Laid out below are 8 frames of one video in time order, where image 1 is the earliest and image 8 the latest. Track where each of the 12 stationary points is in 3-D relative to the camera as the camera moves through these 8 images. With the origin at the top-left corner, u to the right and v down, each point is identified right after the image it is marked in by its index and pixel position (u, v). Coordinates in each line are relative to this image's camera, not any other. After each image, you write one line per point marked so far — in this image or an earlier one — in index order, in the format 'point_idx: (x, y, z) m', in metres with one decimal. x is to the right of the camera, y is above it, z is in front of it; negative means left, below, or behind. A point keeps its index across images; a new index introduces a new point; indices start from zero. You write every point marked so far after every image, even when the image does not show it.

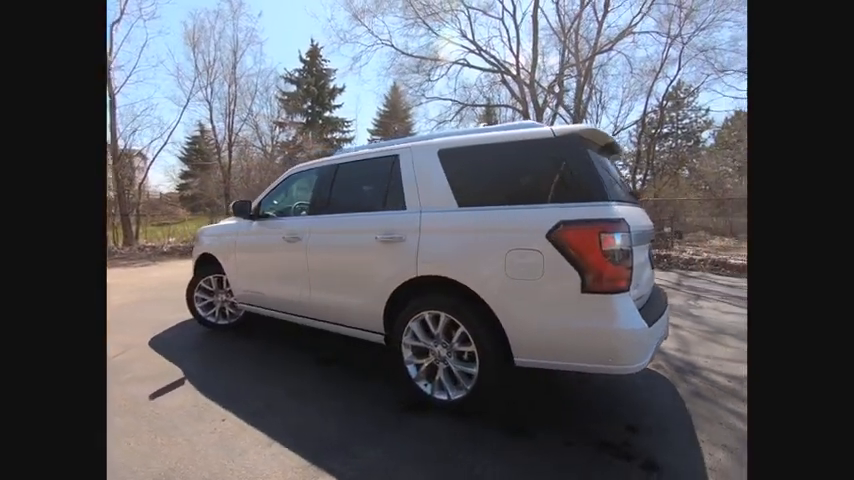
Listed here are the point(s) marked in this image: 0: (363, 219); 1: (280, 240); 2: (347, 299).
0: (-0.6, +0.2, +3.6) m
1: (-1.8, 0.0, +4.4) m
2: (-0.8, -0.7, +3.7) m
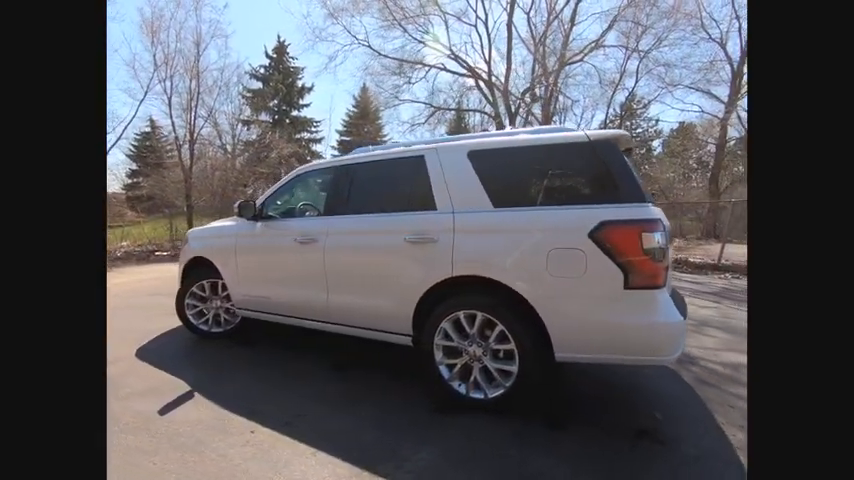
0: (-0.4, +0.2, +3.6) m
1: (-1.6, 0.0, +4.2) m
2: (-0.5, -0.7, +3.7) m
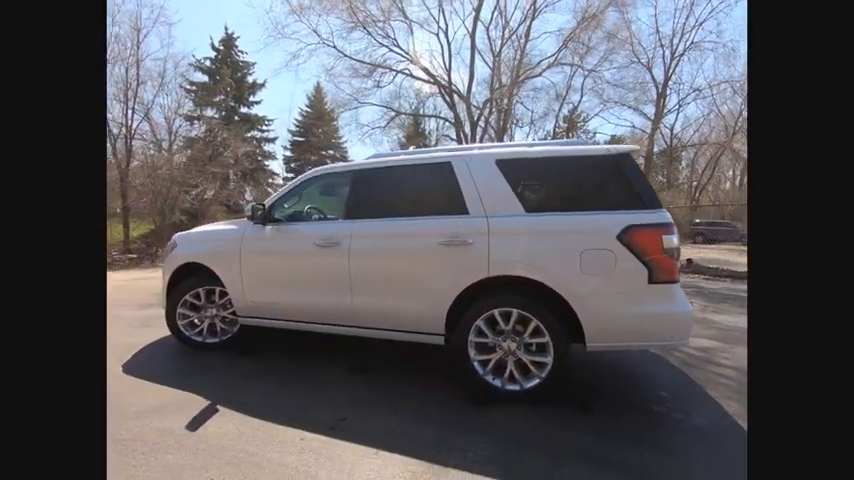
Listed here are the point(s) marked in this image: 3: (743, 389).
0: (-0.1, +0.2, +3.7) m
1: (-1.4, -0.1, +4.1) m
2: (-0.2, -0.7, +3.7) m
3: (+3.4, -1.6, +3.6) m
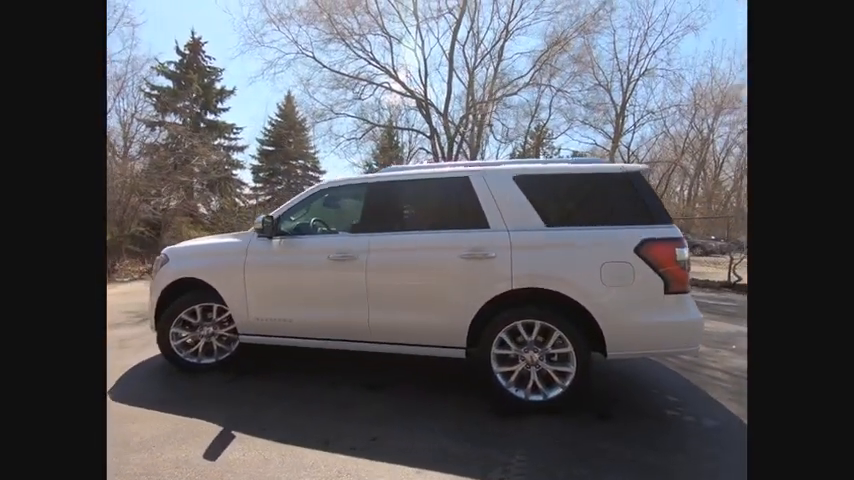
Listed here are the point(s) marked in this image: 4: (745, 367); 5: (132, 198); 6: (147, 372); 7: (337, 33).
0: (+0.1, 0.0, +3.7) m
1: (-1.2, -0.2, +4.0) m
2: (0.0, -0.8, +3.7) m
3: (+3.6, -1.7, +3.9) m
4: (+4.2, -1.7, +4.5) m
5: (-15.1, +2.2, +17.5) m
6: (-3.7, -1.8, +4.5) m
7: (-4.8, +11.3, +18.6) m
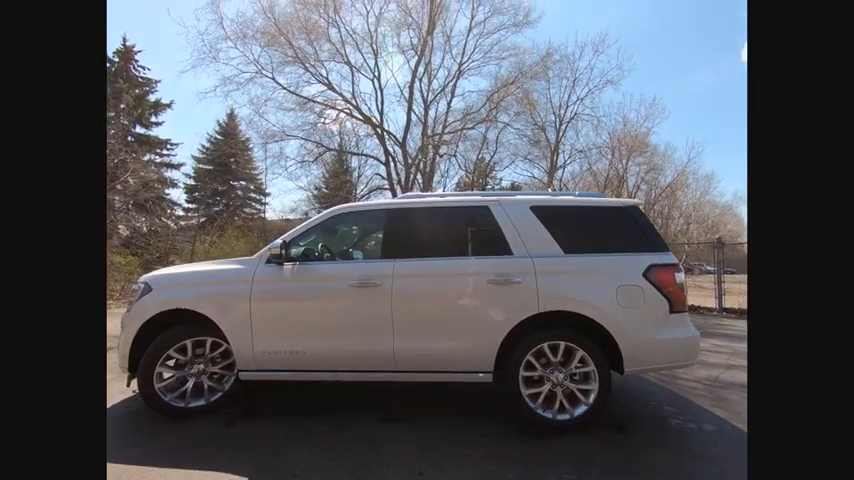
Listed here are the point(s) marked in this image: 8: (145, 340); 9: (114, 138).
0: (+0.4, -0.3, +3.9) m
1: (-1.0, -0.5, +3.9) m
2: (+0.3, -1.1, +3.8) m
3: (+3.8, -2.1, +4.5) m
4: (+4.3, -2.1, +5.2) m
5: (-16.9, +1.0, +14.9) m
6: (-3.5, -2.1, +3.8) m
7: (-7.0, +9.9, +18.5) m
8: (-3.4, -1.2, +4.1) m
9: (-17.6, +5.6, +19.1) m
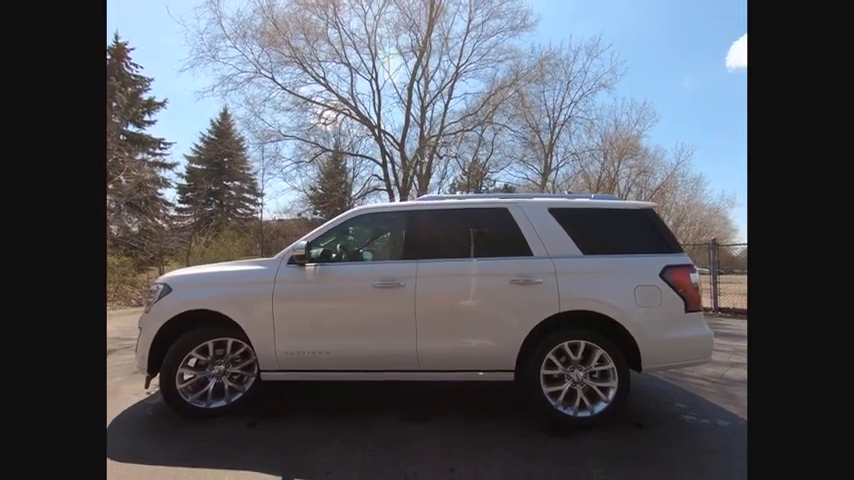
0: (+0.7, -0.3, +3.9) m
1: (-0.7, -0.5, +3.9) m
2: (+0.5, -1.2, +3.8) m
3: (+4.0, -2.1, +4.6) m
4: (+4.5, -2.1, +5.3) m
5: (-16.9, +1.0, +14.6) m
6: (-3.2, -2.1, +3.8) m
7: (-7.0, +9.9, +18.4) m
8: (-3.1, -1.2, +4.1) m
9: (-17.6, +5.6, +18.8) m
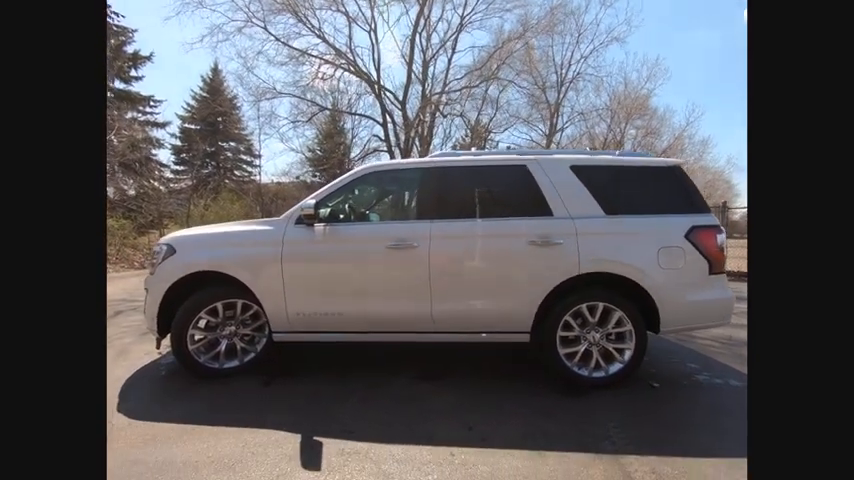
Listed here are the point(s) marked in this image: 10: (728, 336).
0: (+0.8, +0.2, +3.8) m
1: (-0.5, -0.1, +3.8) m
2: (+0.7, -0.7, +3.7) m
3: (+4.2, -1.6, +4.6) m
4: (+4.7, -1.5, +5.3) m
5: (-16.8, +2.6, +14.2) m
6: (-3.1, -1.6, +3.8) m
7: (-6.9, +11.8, +17.1) m
8: (-3.0, -0.7, +4.0) m
9: (-17.5, +7.6, +17.9) m
10: (+4.7, -1.5, +5.3) m
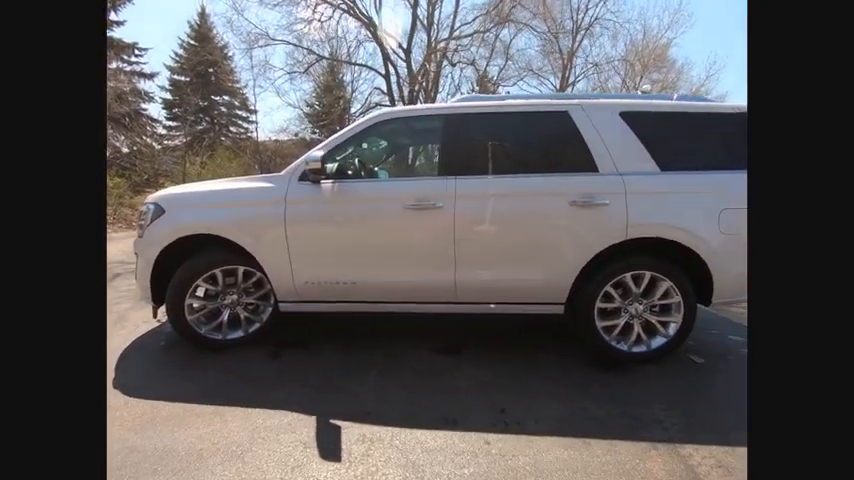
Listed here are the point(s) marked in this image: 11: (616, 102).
0: (+1.1, +0.6, +3.3) m
1: (-0.3, +0.3, +3.3) m
2: (+0.9, -0.3, +3.3) m
3: (+4.4, -1.1, +4.3) m
4: (+4.9, -0.9, +5.0) m
5: (-16.5, +4.2, +13.4) m
6: (-2.8, -1.2, +3.5) m
7: (-6.6, +13.7, +15.1) m
8: (-2.7, -0.3, +3.6) m
9: (-17.2, +9.6, +16.5) m
10: (+4.9, -0.9, +5.0) m
11: (+1.9, +1.4, +3.4) m
